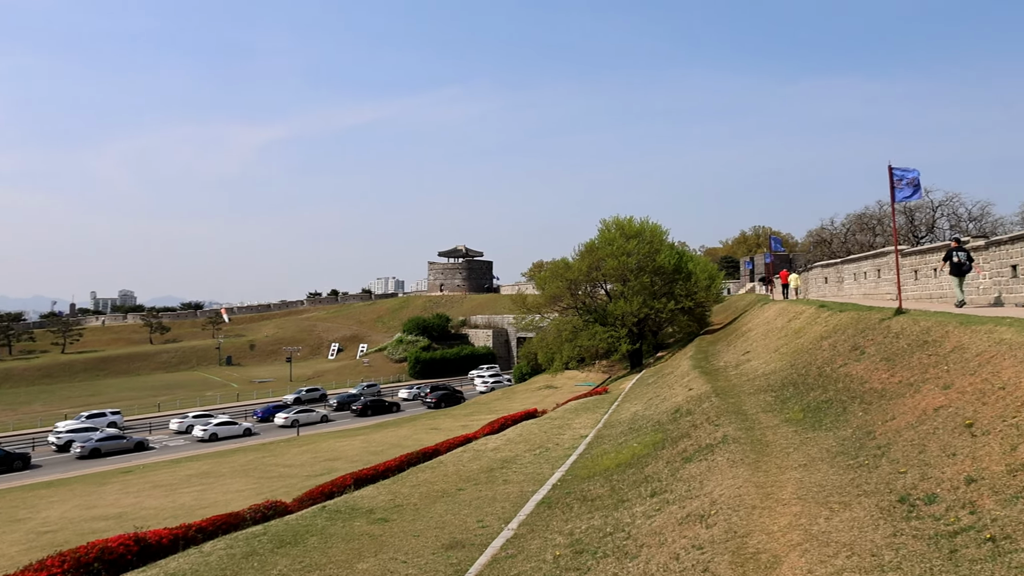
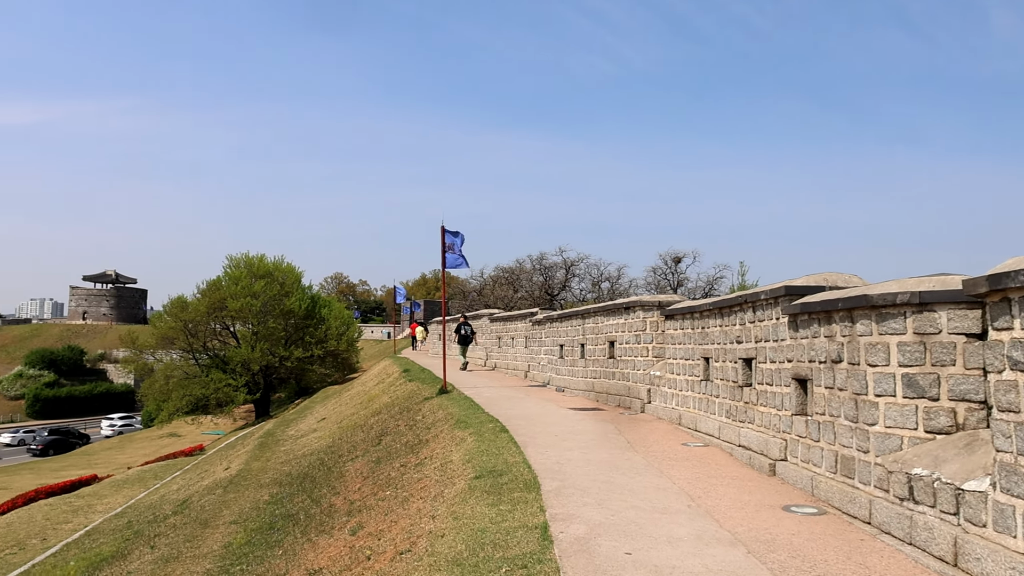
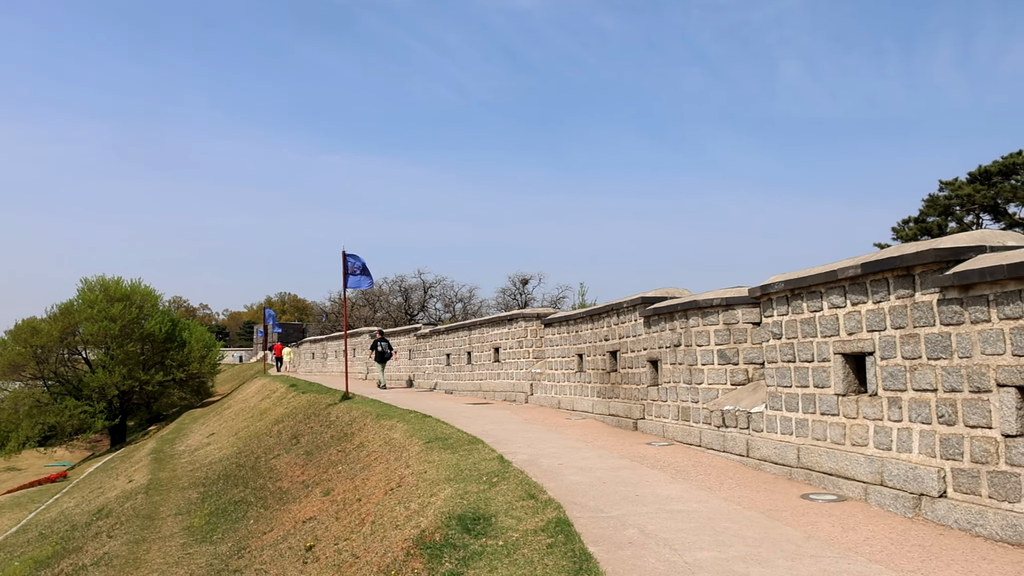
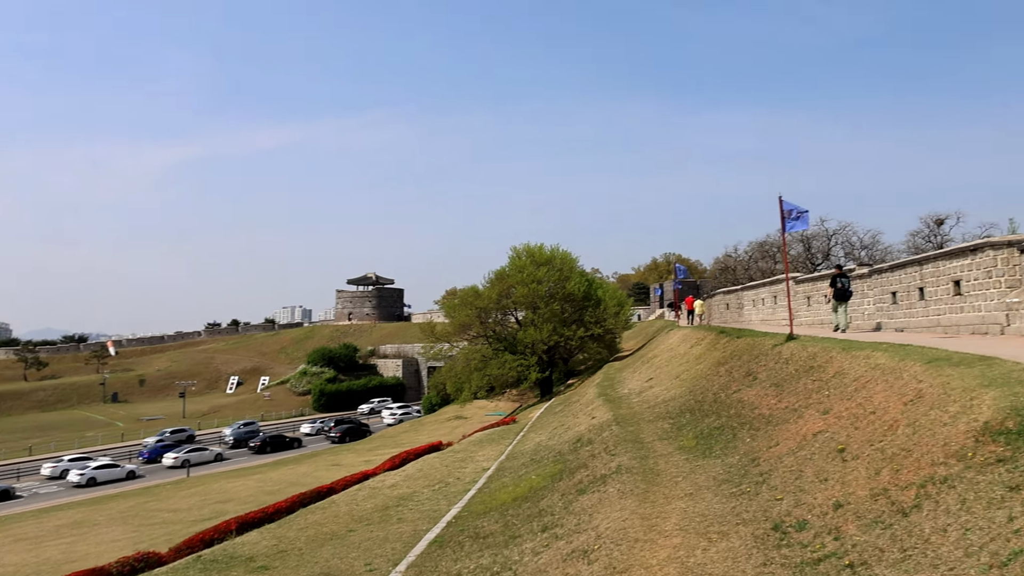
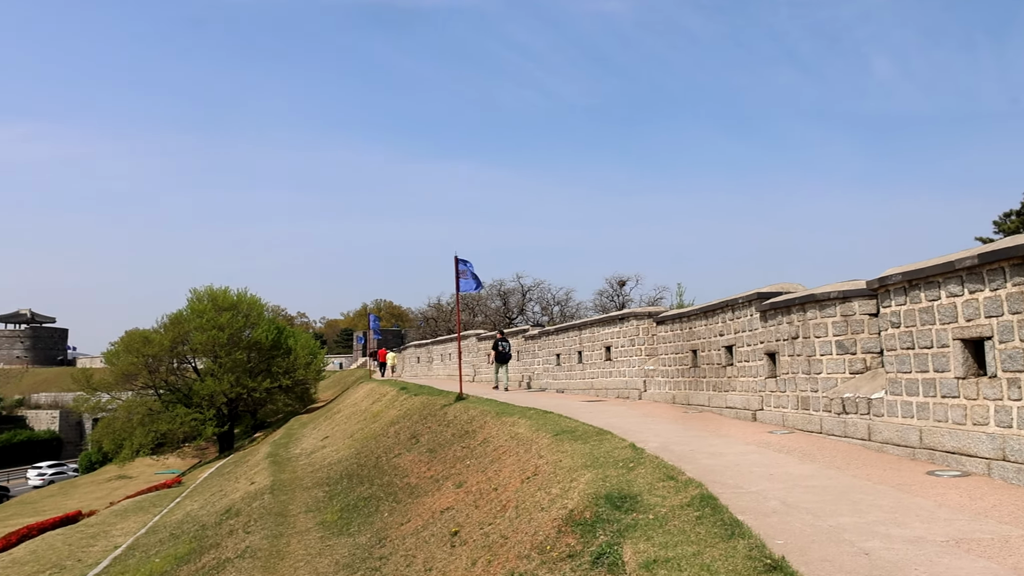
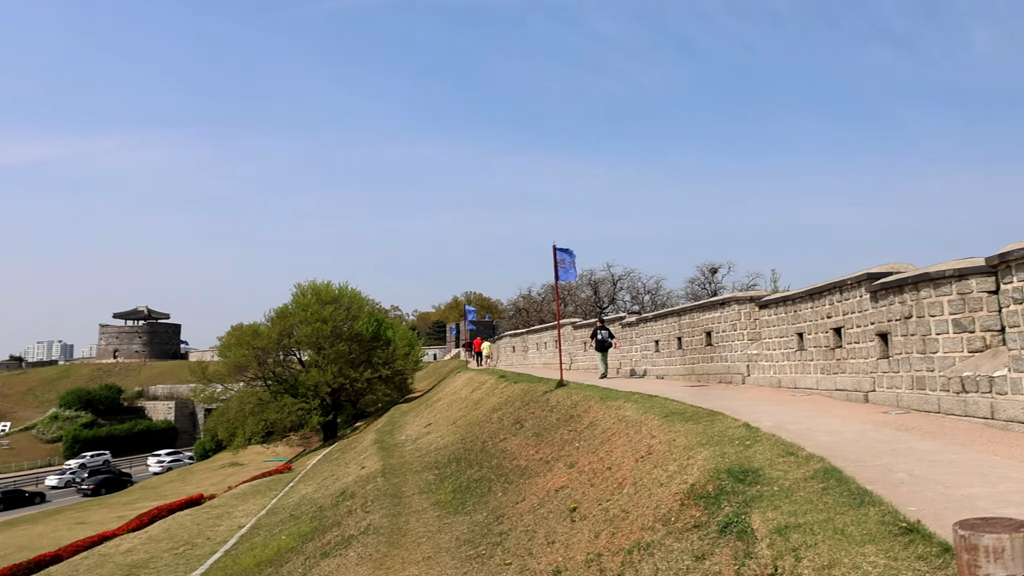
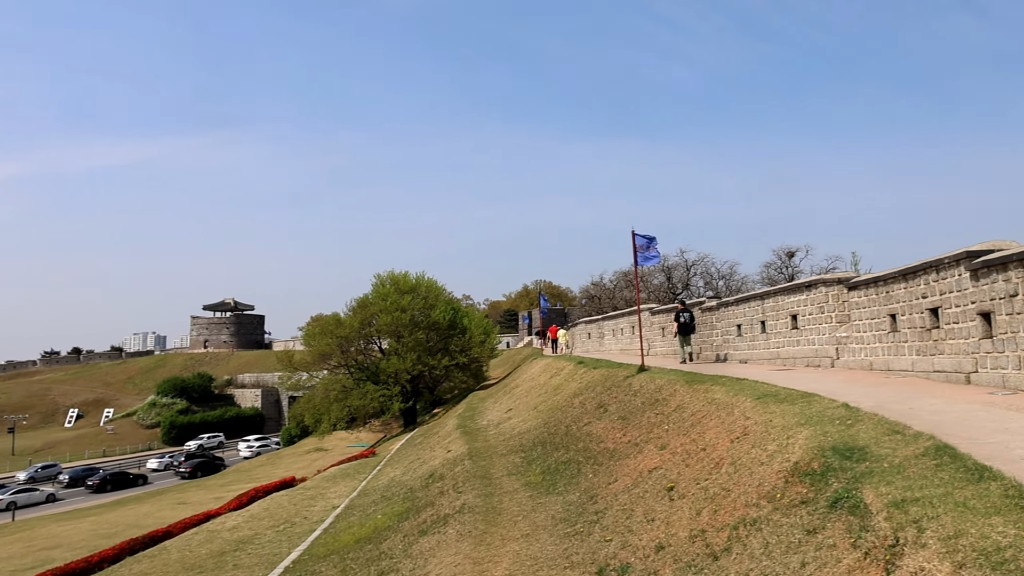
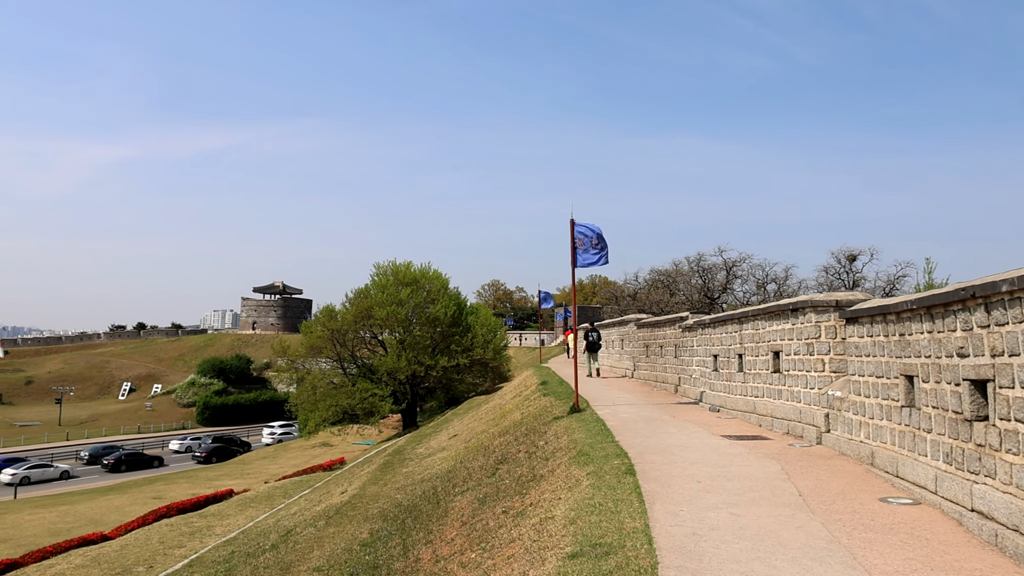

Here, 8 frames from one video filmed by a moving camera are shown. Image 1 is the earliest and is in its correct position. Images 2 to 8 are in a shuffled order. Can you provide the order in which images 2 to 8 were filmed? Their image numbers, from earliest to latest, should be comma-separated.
4, 7, 6, 5, 3, 2, 8
